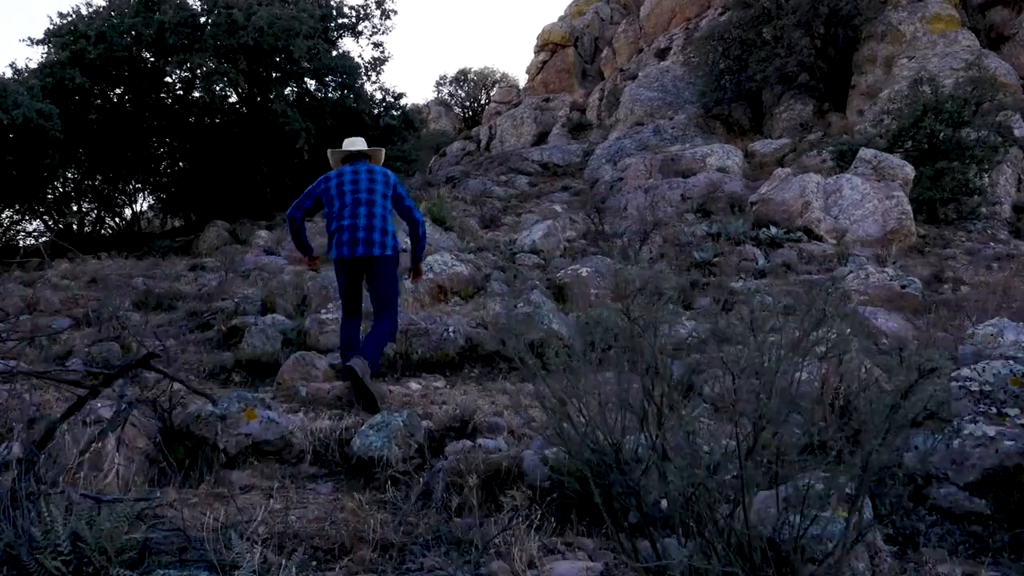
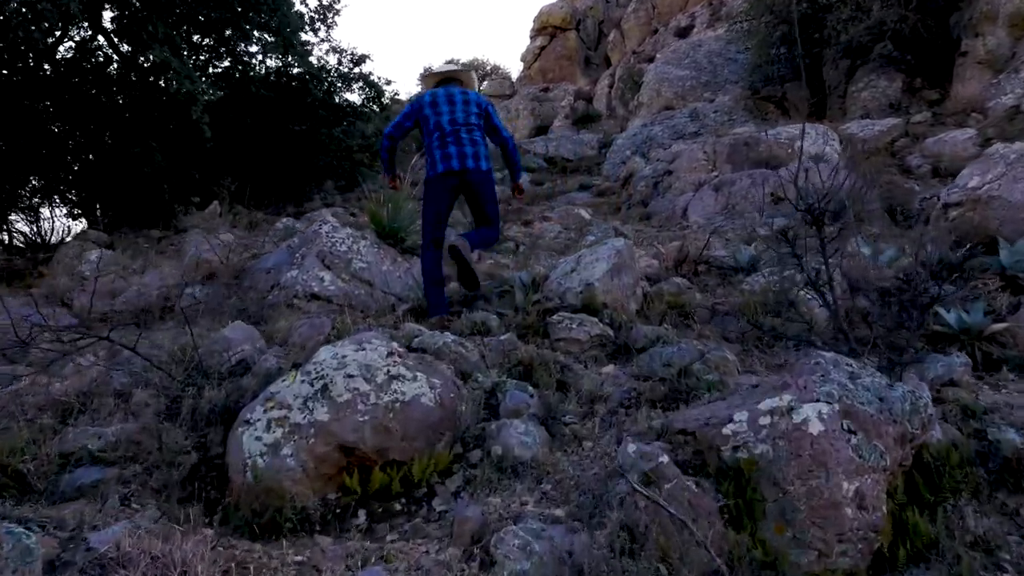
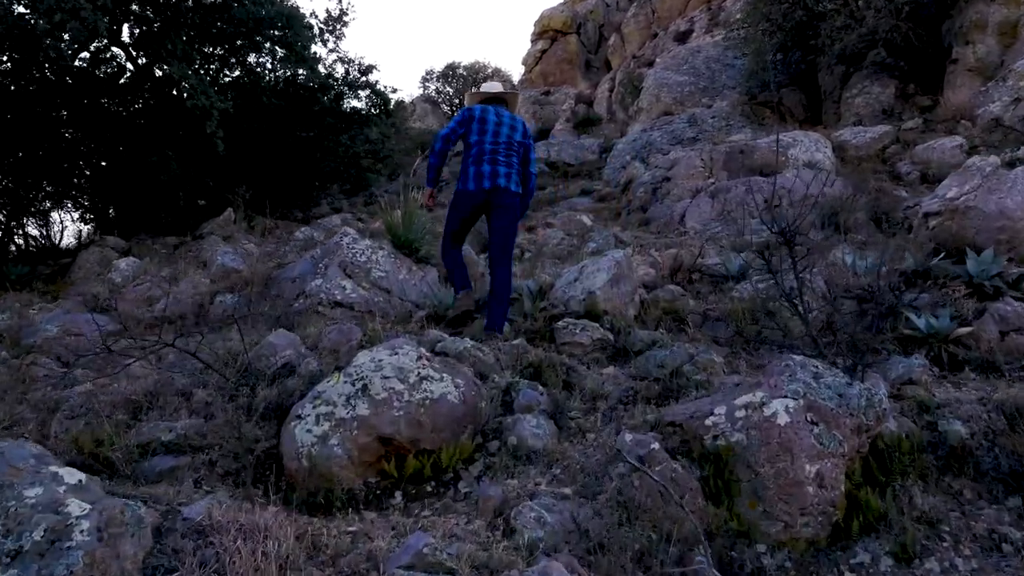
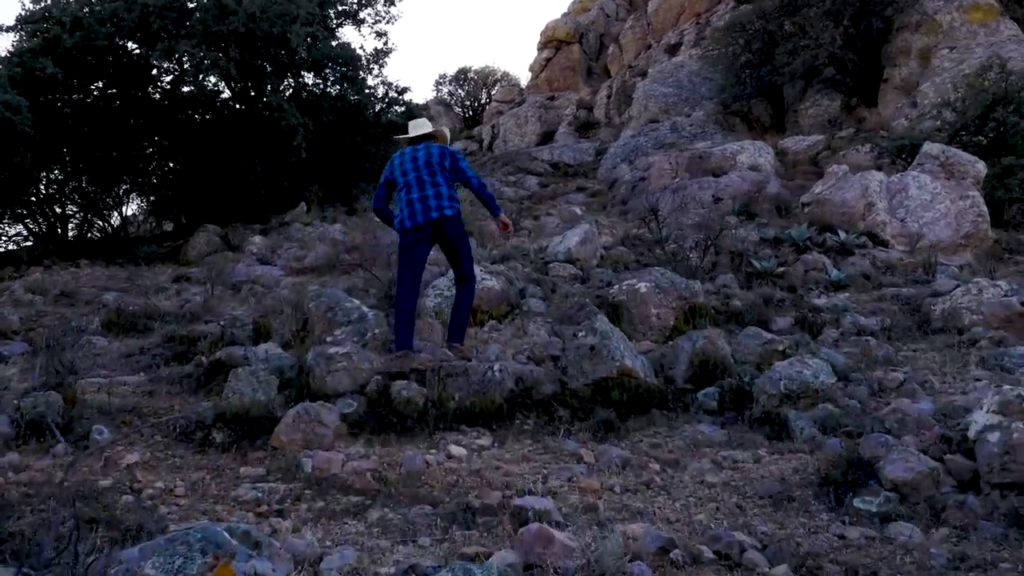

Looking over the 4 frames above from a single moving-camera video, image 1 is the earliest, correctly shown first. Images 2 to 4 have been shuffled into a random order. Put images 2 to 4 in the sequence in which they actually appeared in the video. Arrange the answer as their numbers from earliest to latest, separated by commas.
4, 3, 2
